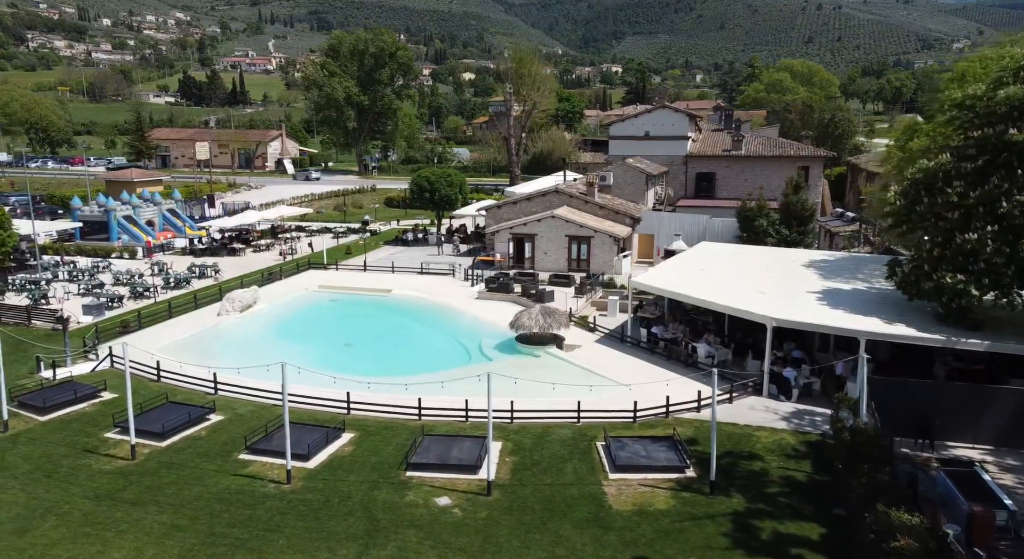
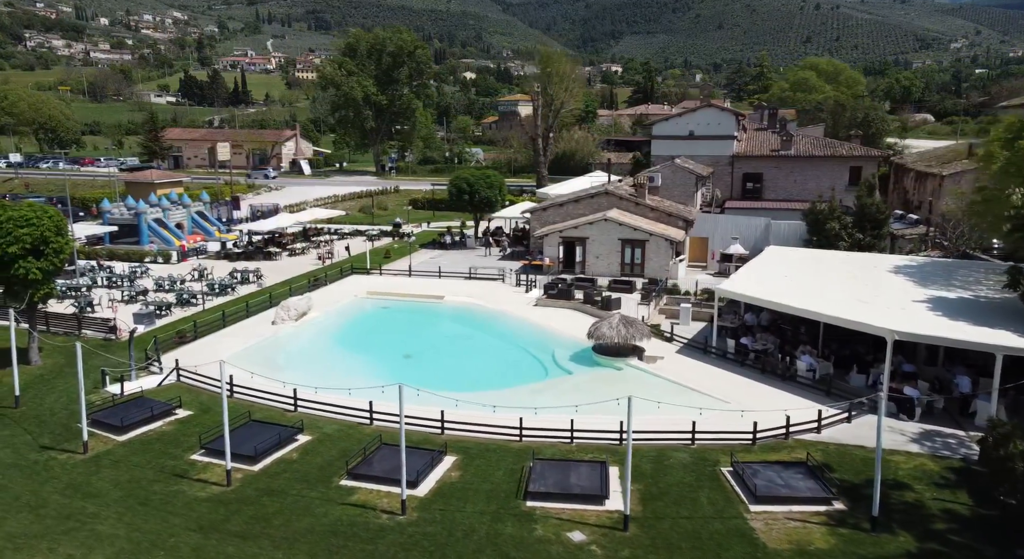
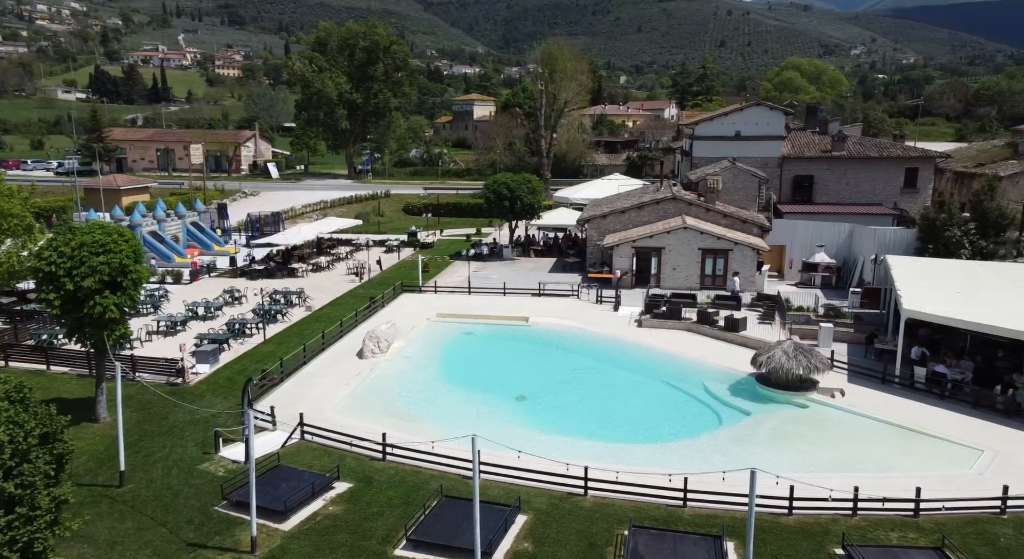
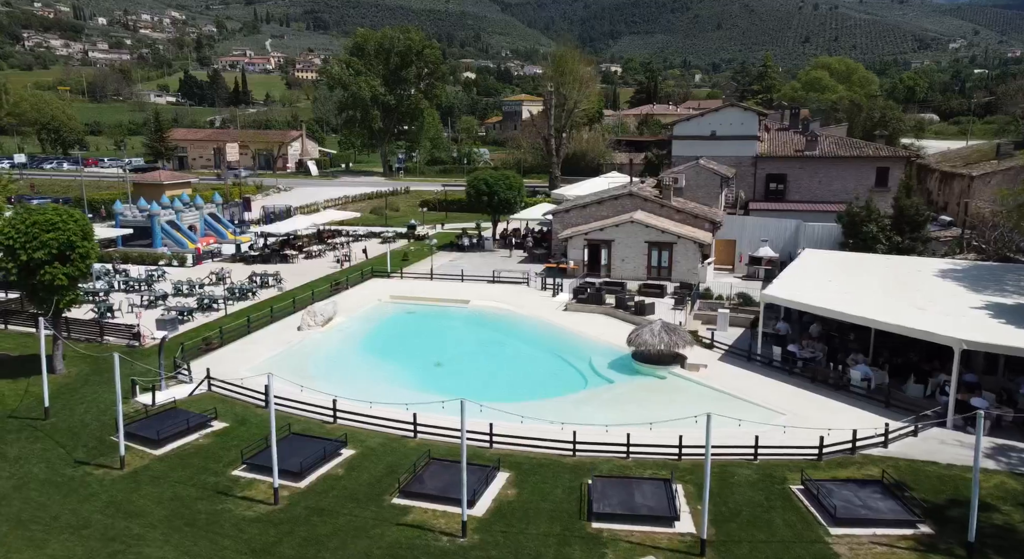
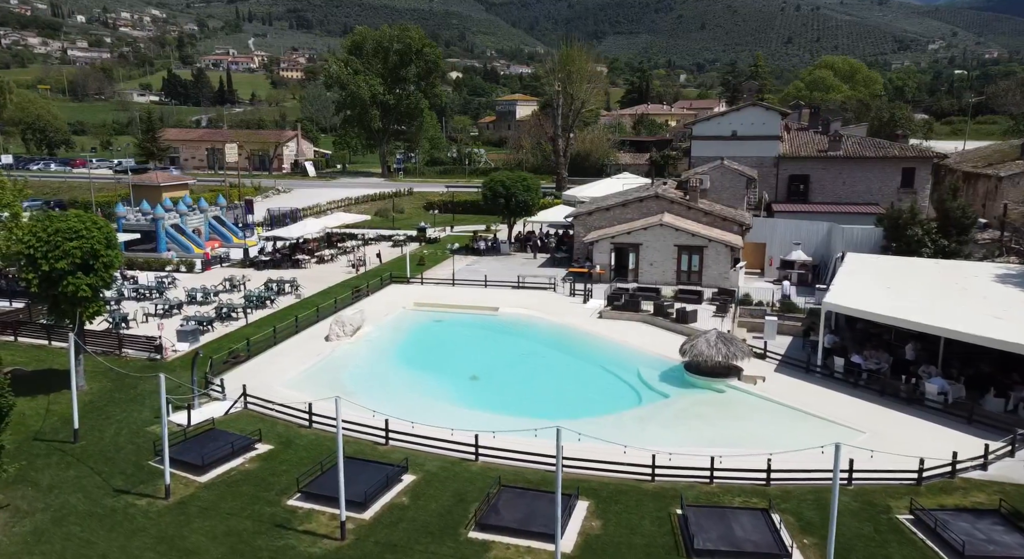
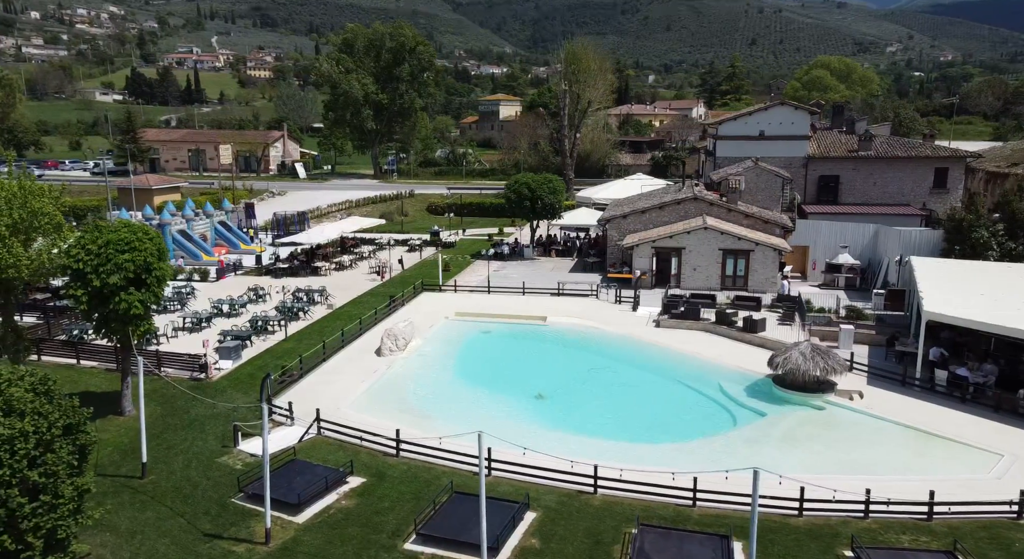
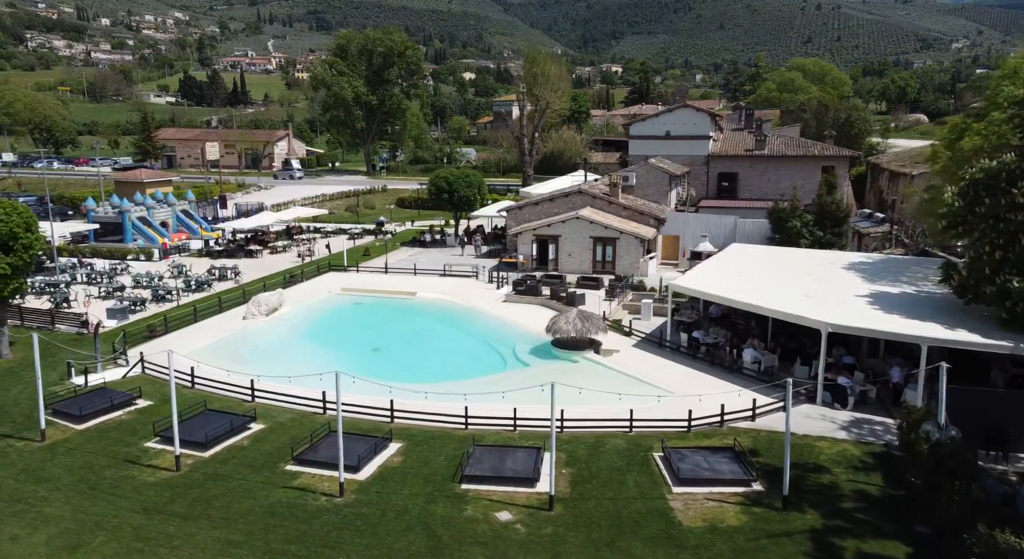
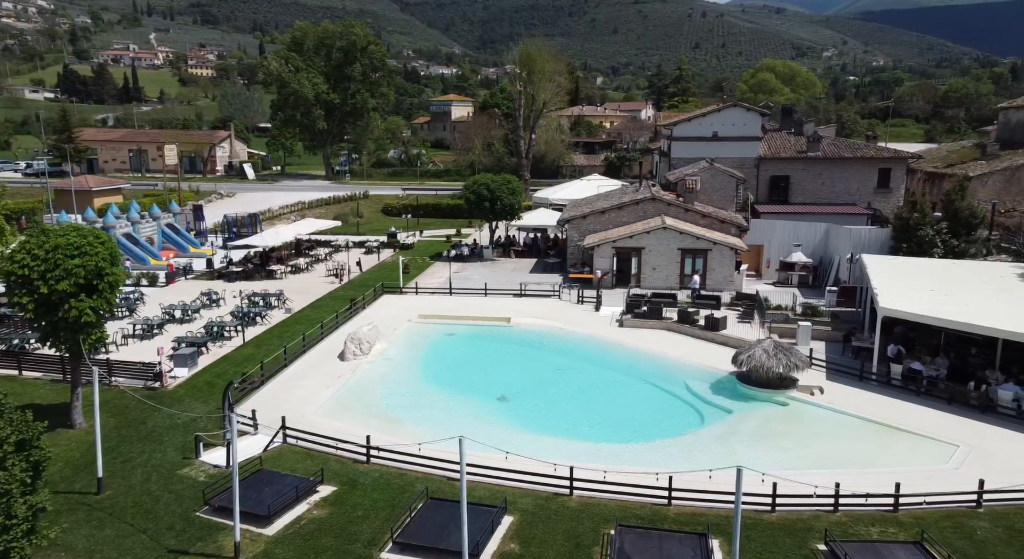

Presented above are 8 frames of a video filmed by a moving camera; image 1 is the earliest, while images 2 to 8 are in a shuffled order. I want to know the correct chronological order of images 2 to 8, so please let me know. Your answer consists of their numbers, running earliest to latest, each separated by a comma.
7, 2, 4, 5, 6, 3, 8
